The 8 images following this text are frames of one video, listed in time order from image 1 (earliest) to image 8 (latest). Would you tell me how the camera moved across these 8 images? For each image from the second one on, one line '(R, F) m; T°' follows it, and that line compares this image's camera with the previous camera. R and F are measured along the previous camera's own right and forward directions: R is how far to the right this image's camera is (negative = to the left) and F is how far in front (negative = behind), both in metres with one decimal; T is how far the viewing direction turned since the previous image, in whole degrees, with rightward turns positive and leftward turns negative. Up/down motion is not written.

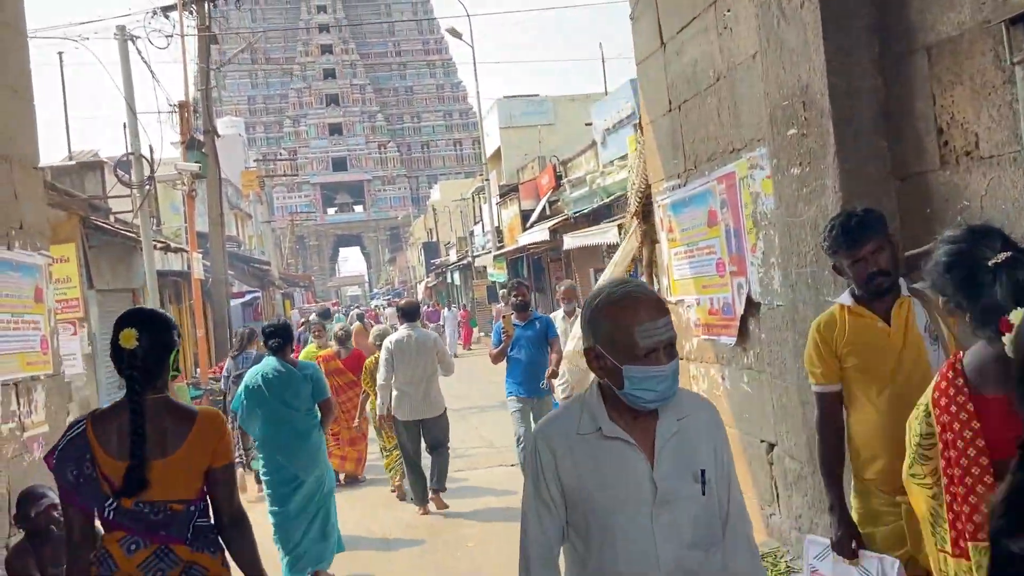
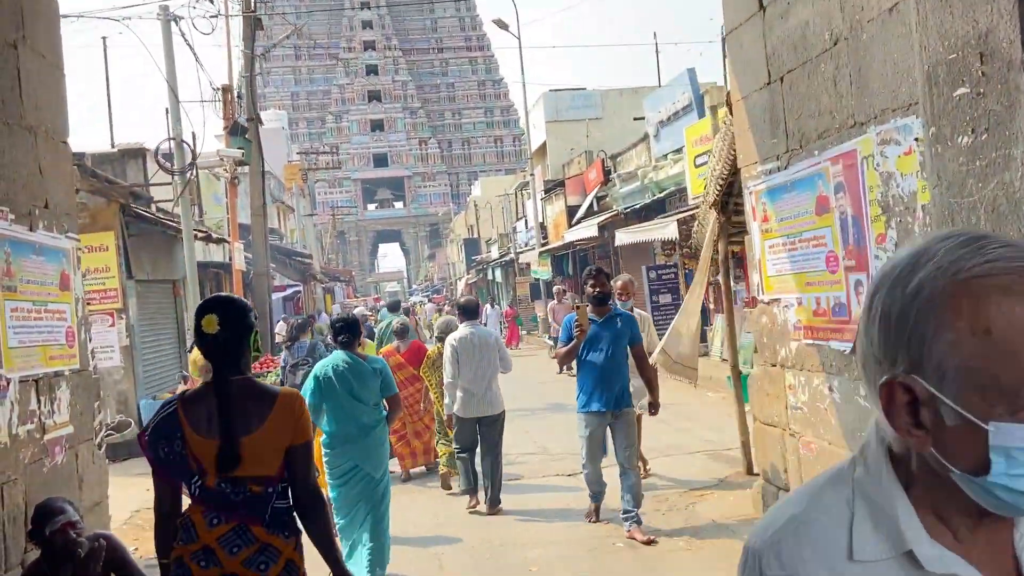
(-0.2, +0.5) m; -3°
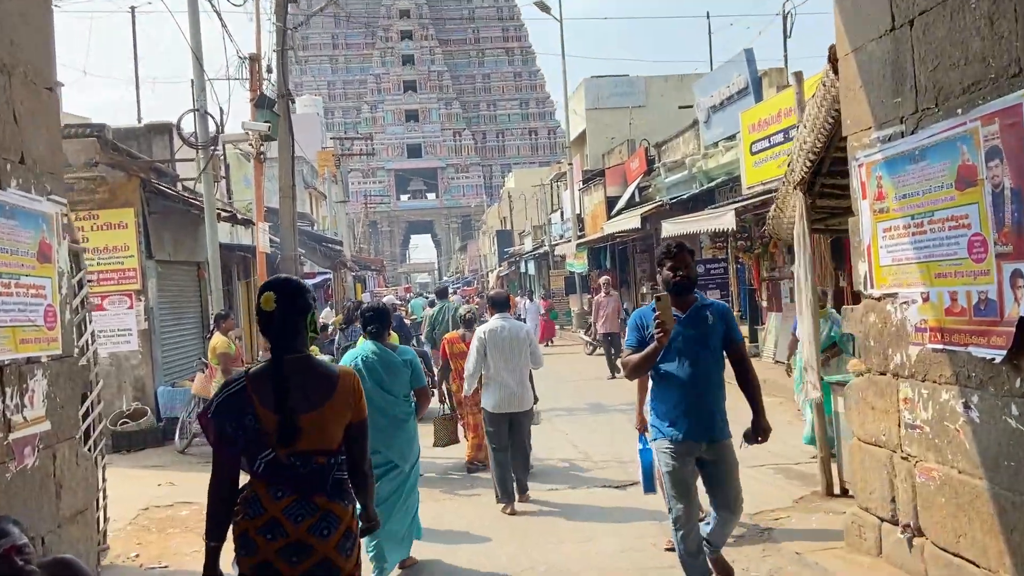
(-0.1, +0.7) m; -2°
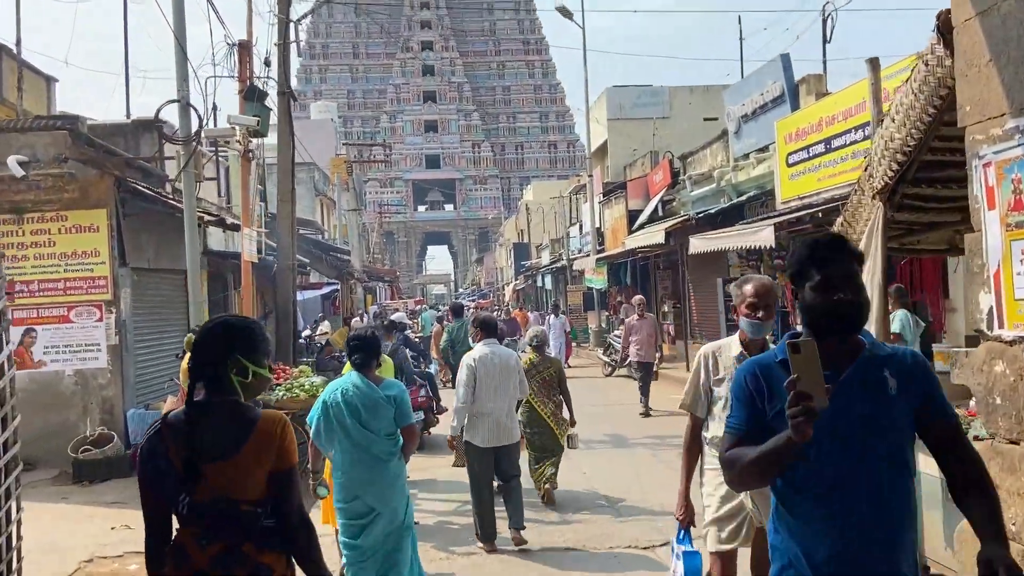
(0.0, +0.9) m; -1°
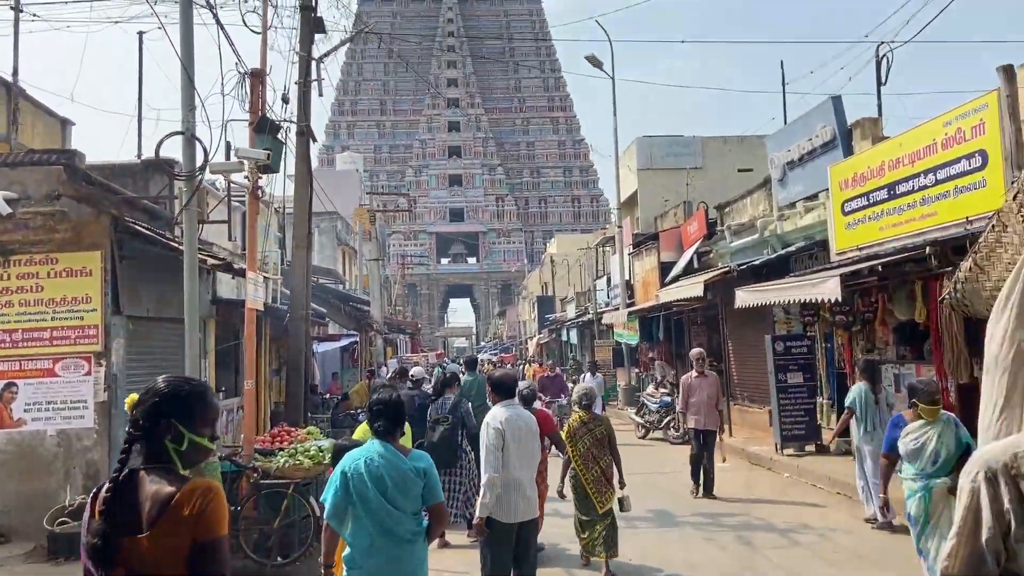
(-0.1, +0.9) m; -2°
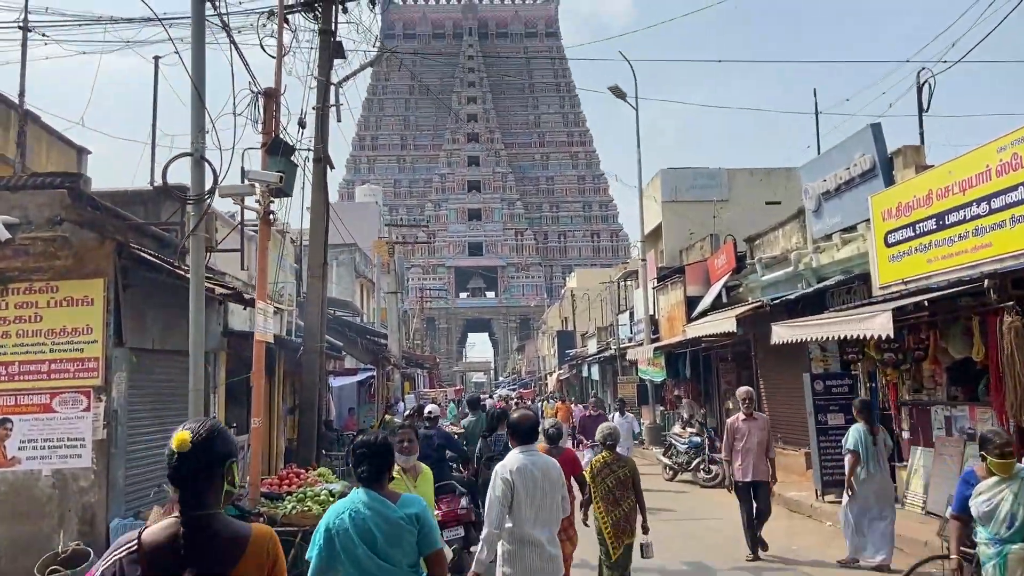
(-0.1, +0.5) m; -1°
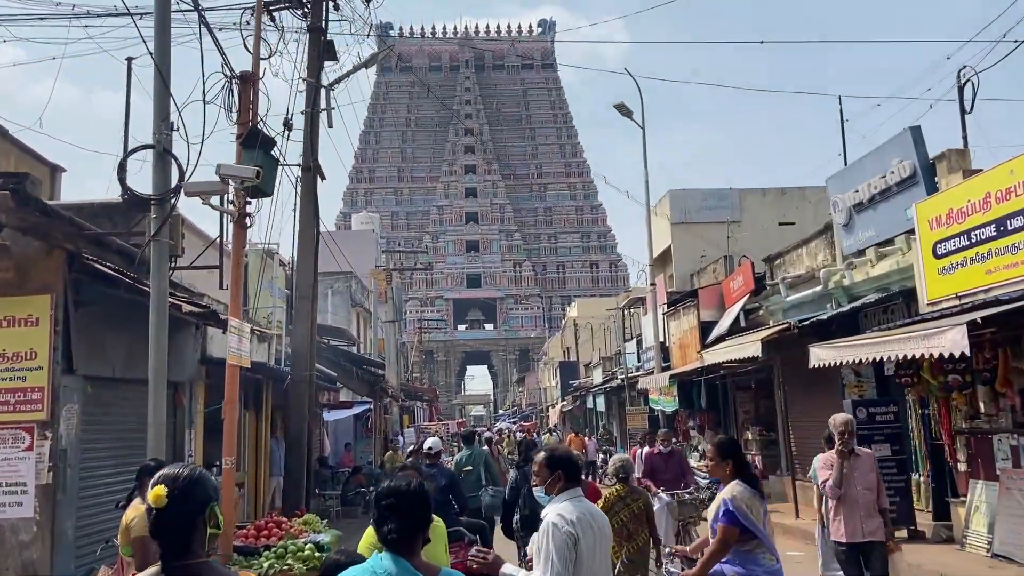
(-0.1, +1.0) m; 0°
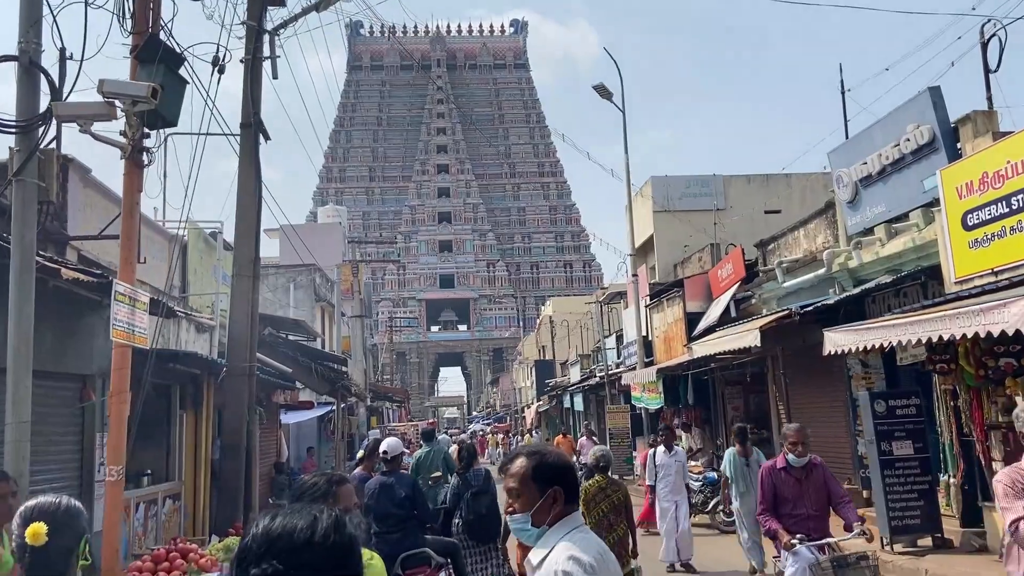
(0.0, +1.2) m; +2°
